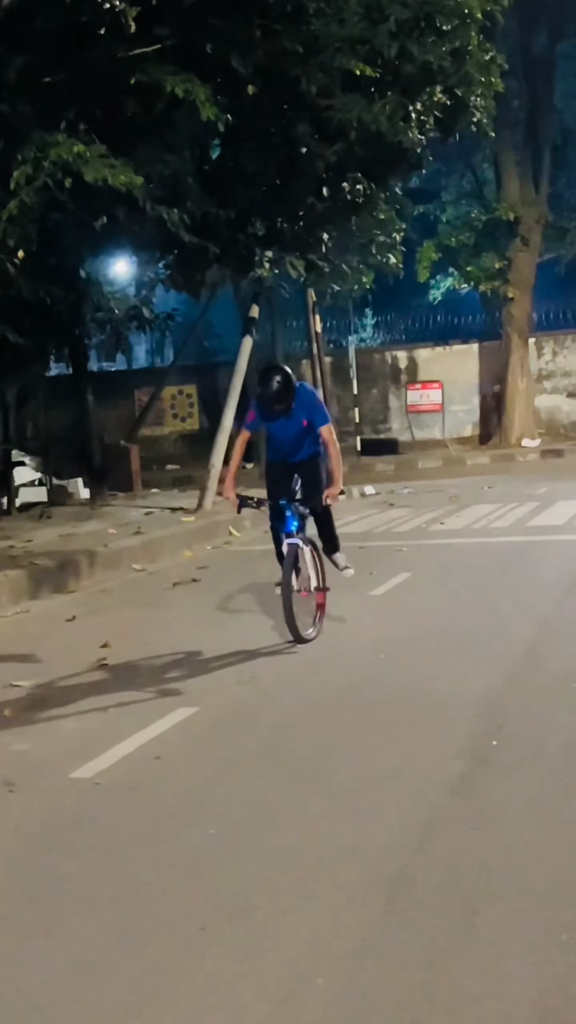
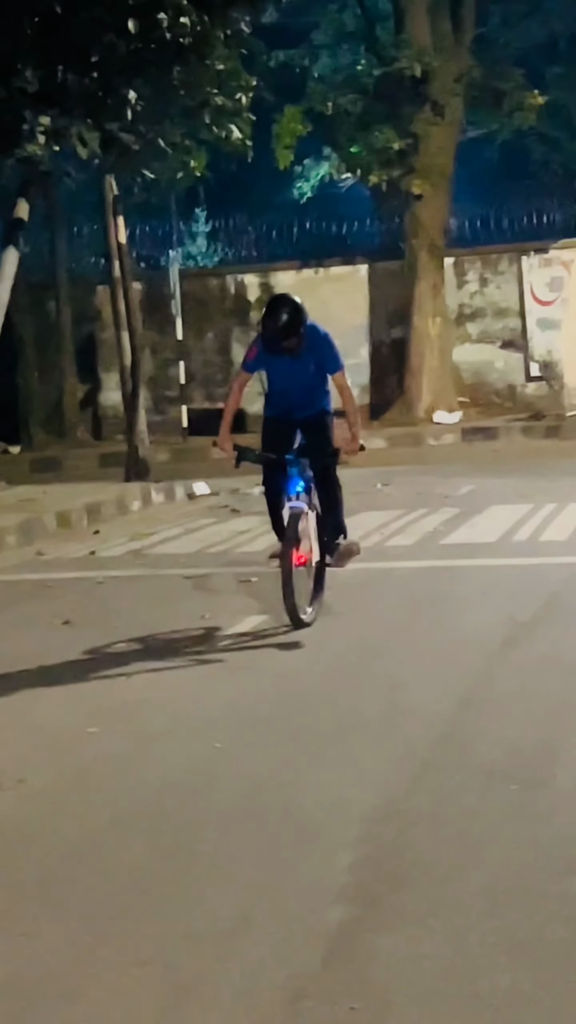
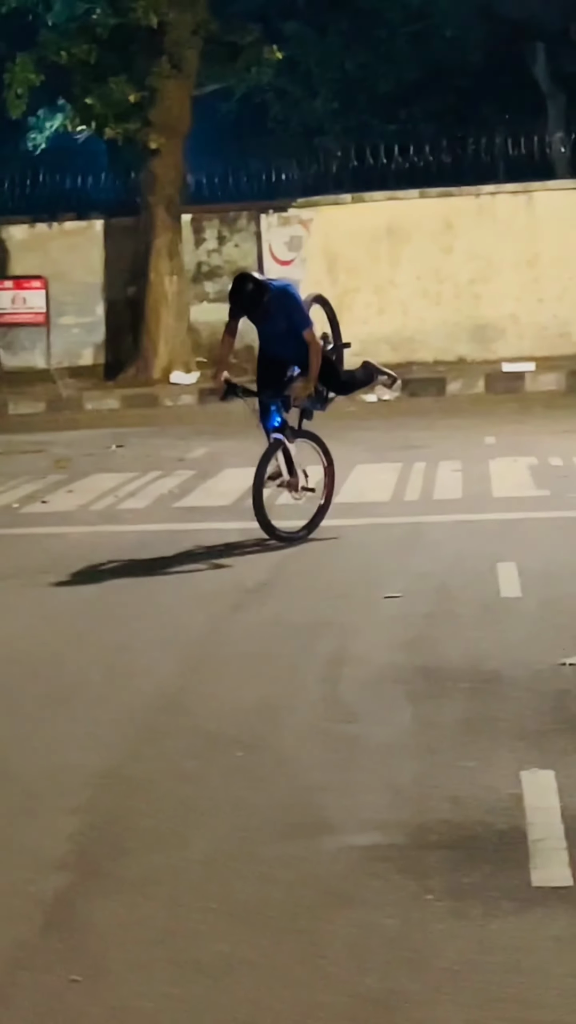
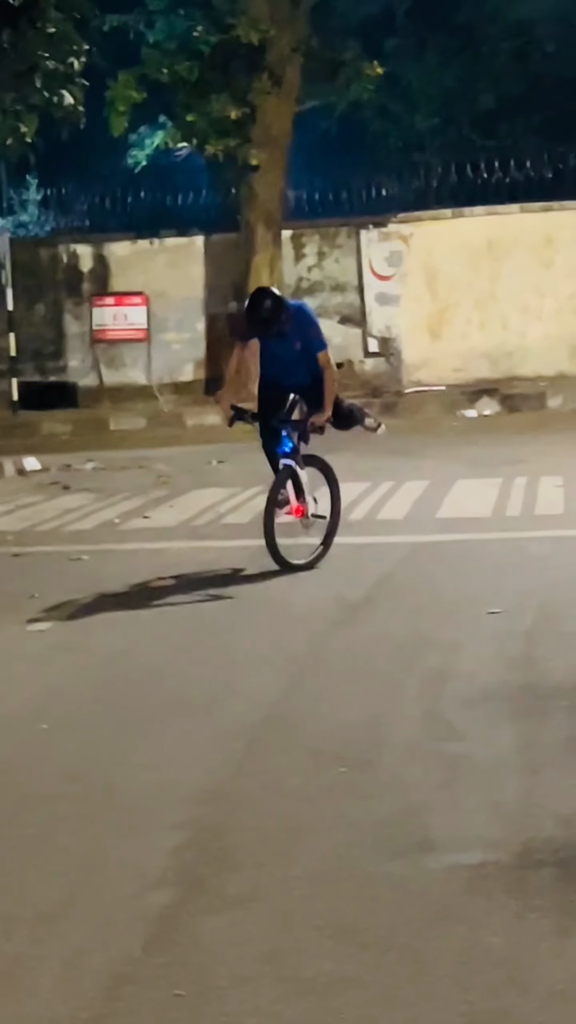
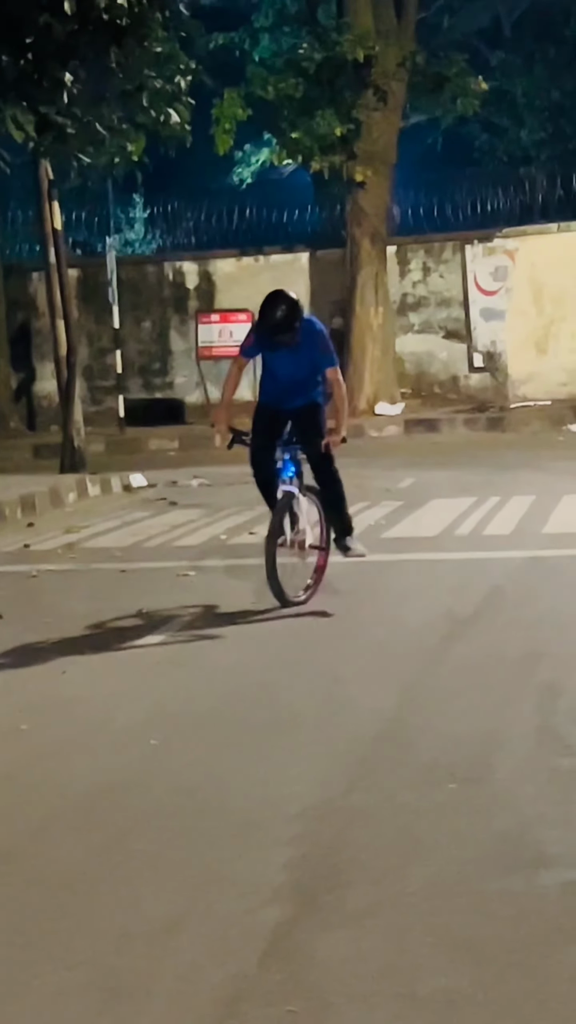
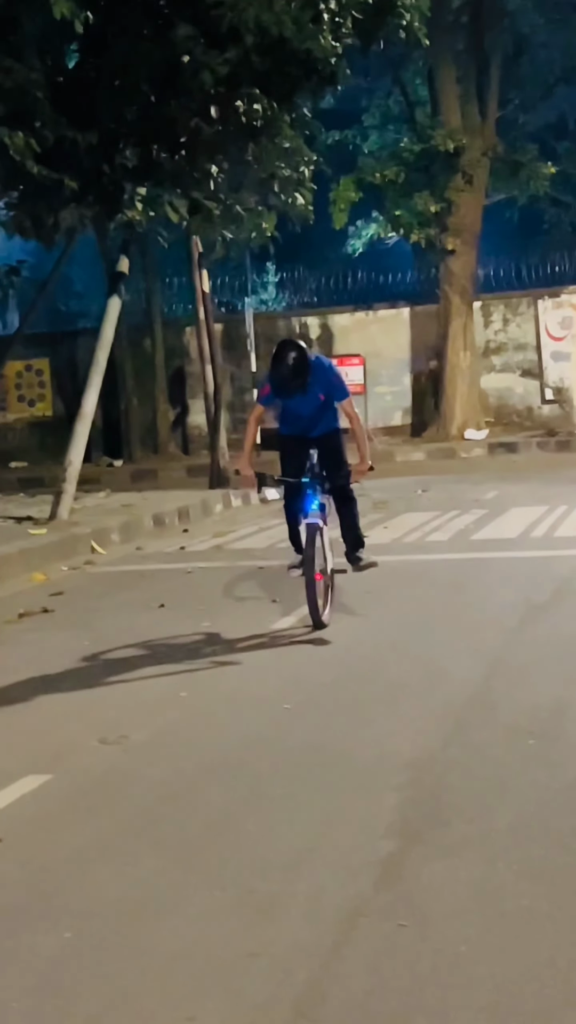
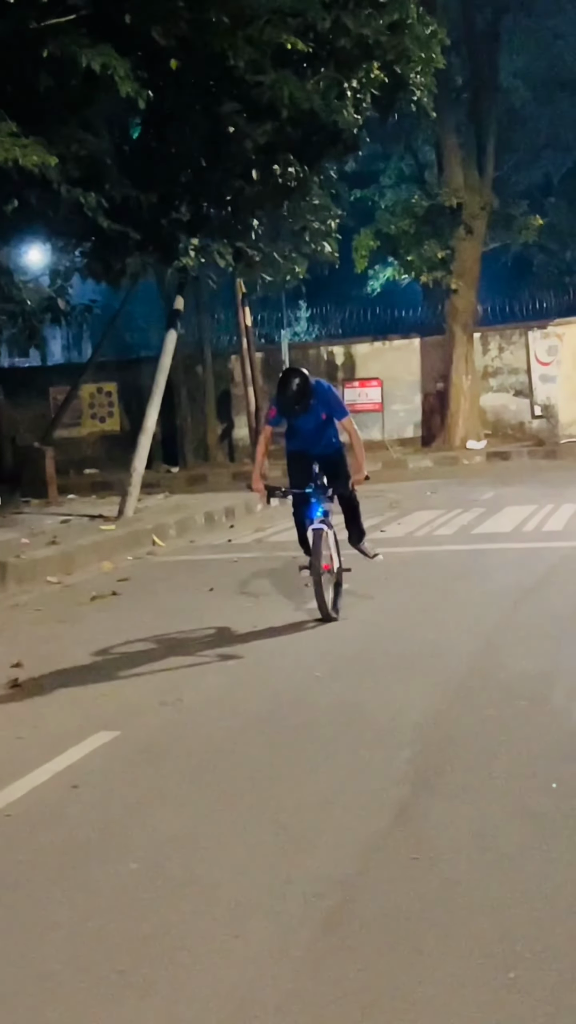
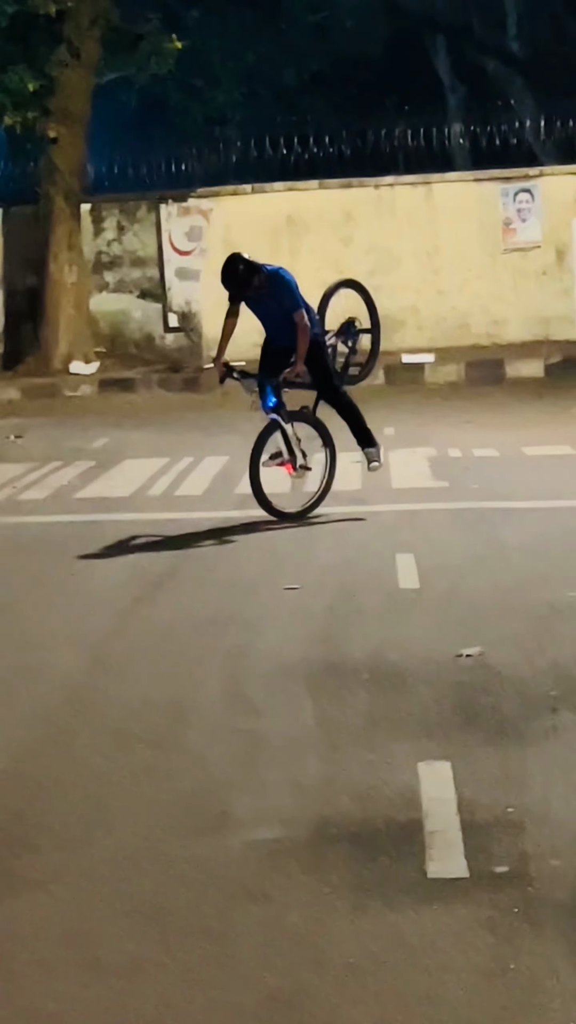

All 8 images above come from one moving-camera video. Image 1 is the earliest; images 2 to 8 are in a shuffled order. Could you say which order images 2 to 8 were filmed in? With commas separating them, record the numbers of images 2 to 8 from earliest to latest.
7, 6, 2, 5, 4, 3, 8
